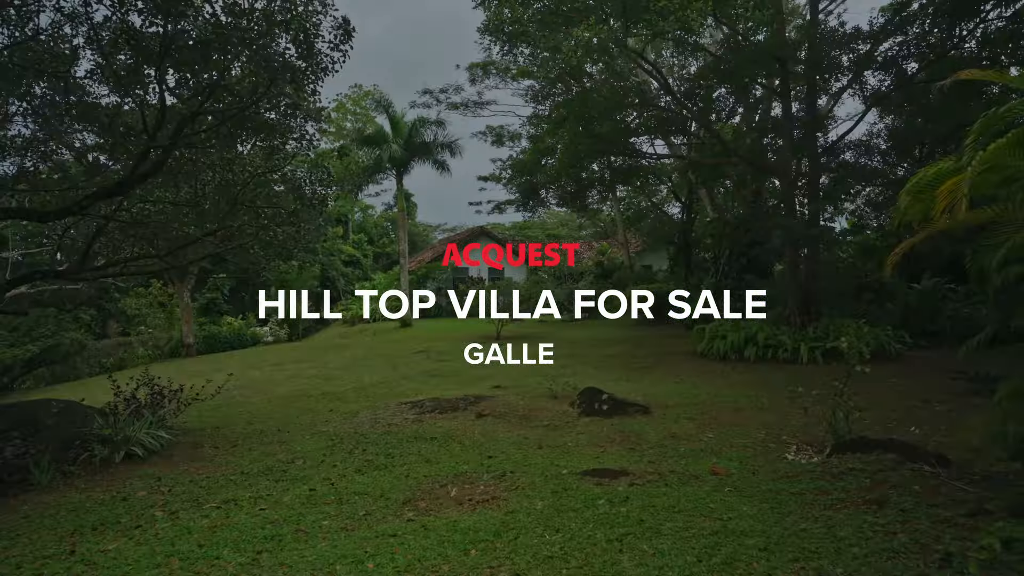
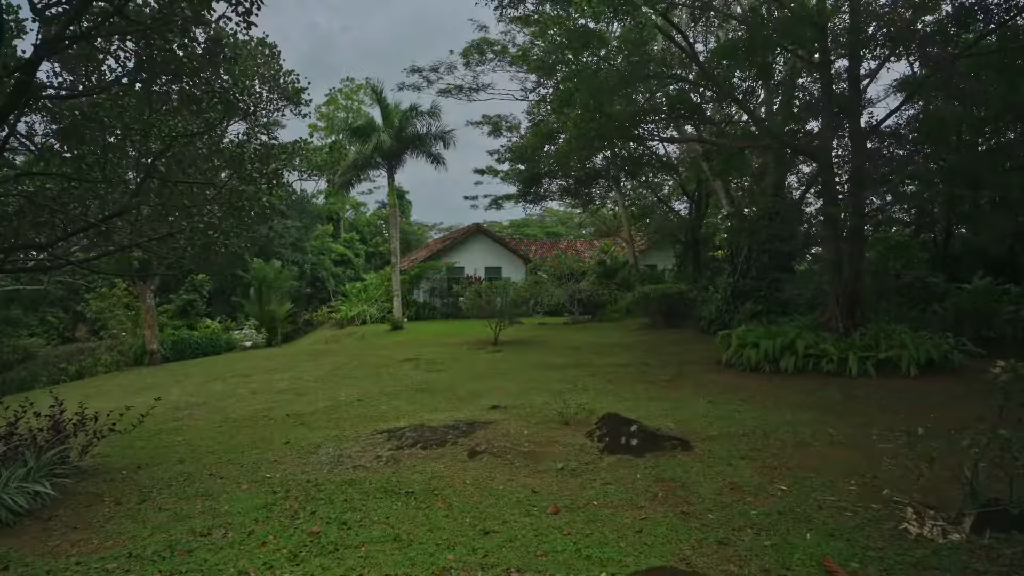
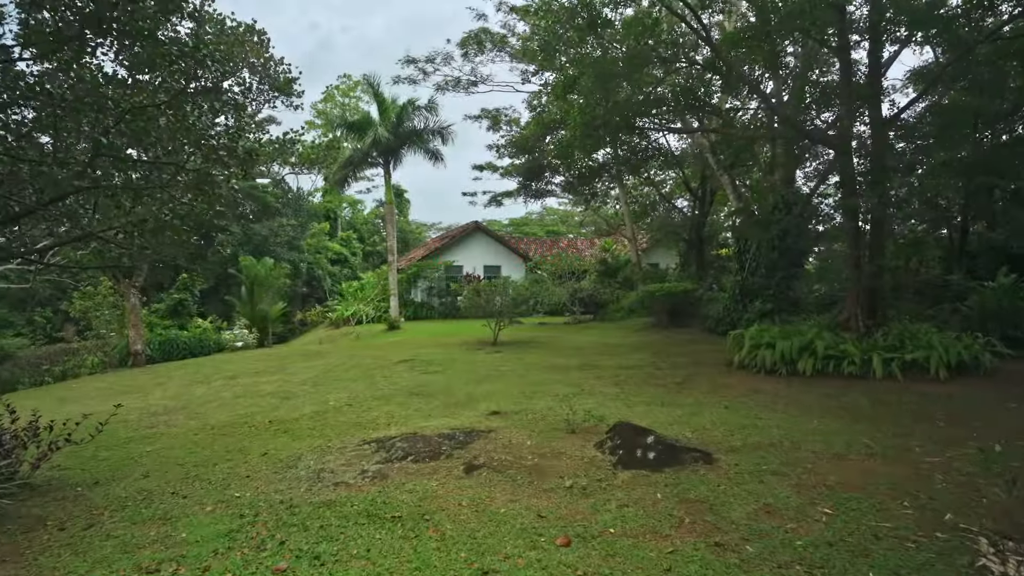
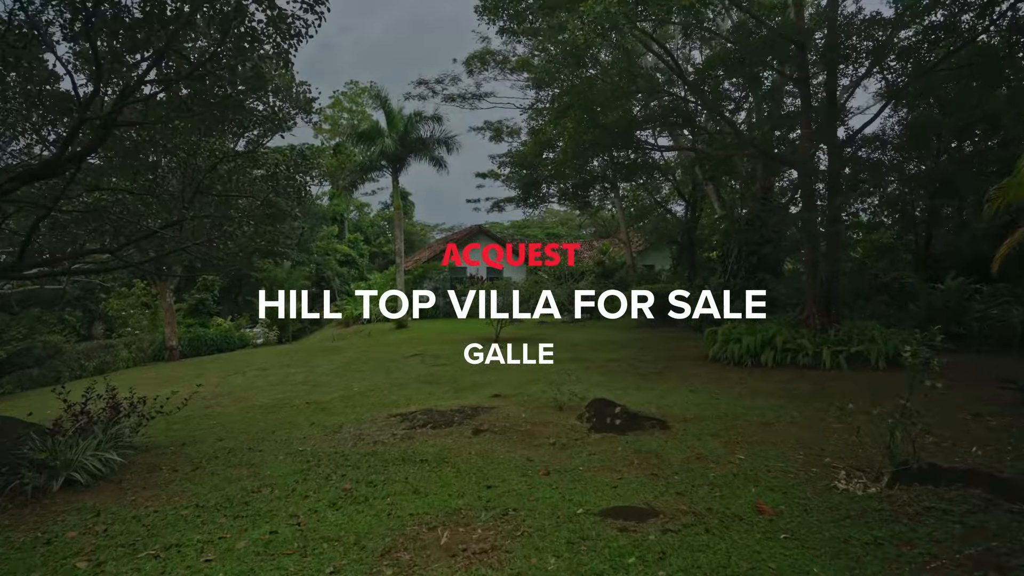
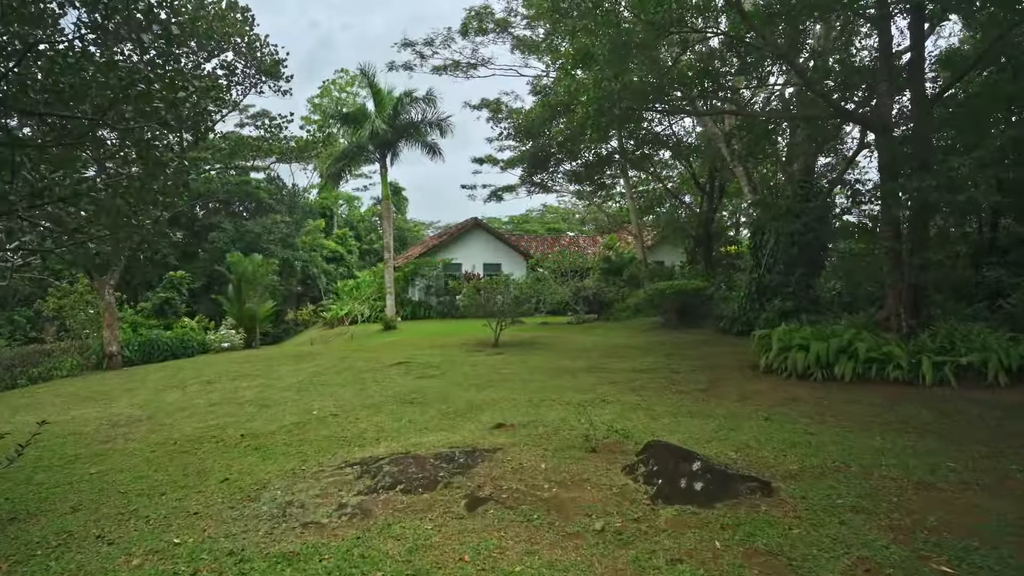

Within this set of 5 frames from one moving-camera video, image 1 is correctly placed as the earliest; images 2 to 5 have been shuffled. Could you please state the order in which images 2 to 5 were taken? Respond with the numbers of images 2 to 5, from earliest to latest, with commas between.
4, 2, 3, 5
